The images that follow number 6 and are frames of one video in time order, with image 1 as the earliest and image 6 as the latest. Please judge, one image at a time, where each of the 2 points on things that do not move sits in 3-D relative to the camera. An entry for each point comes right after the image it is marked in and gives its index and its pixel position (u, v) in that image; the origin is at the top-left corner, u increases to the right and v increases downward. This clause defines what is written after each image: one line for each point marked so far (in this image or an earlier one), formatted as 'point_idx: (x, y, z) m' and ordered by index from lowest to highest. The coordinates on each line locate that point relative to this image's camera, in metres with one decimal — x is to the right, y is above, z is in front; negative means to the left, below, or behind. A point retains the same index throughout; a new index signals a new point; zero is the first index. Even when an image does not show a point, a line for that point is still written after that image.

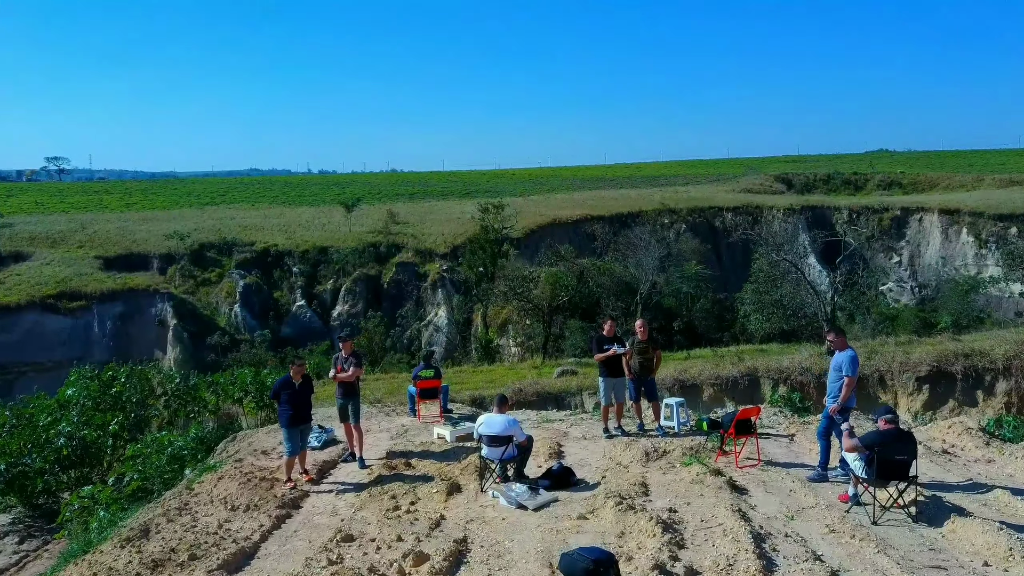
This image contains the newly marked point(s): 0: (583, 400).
0: (+1.3, -2.2, +14.5) m
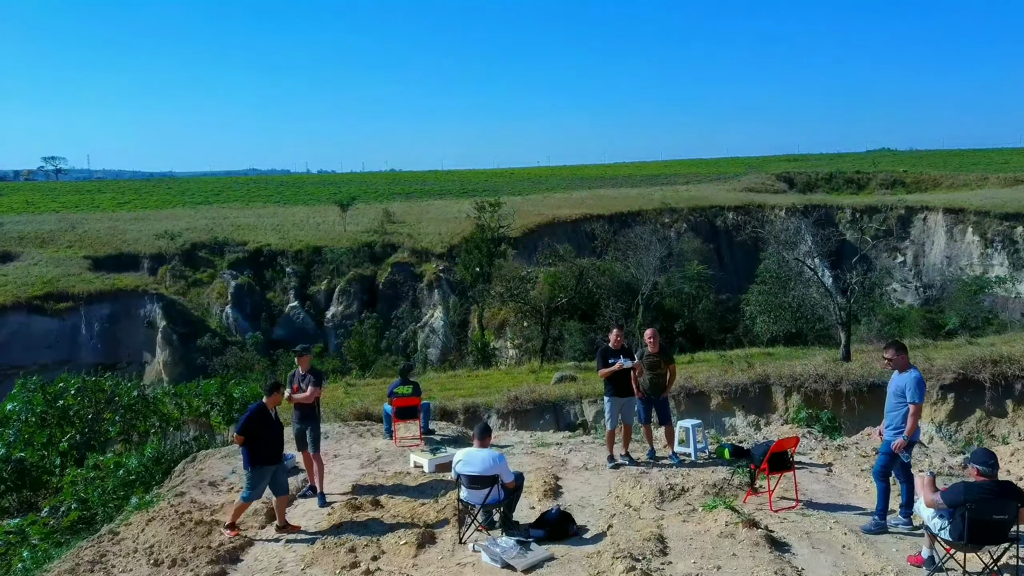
0: (+1.3, -2.2, +13.7) m
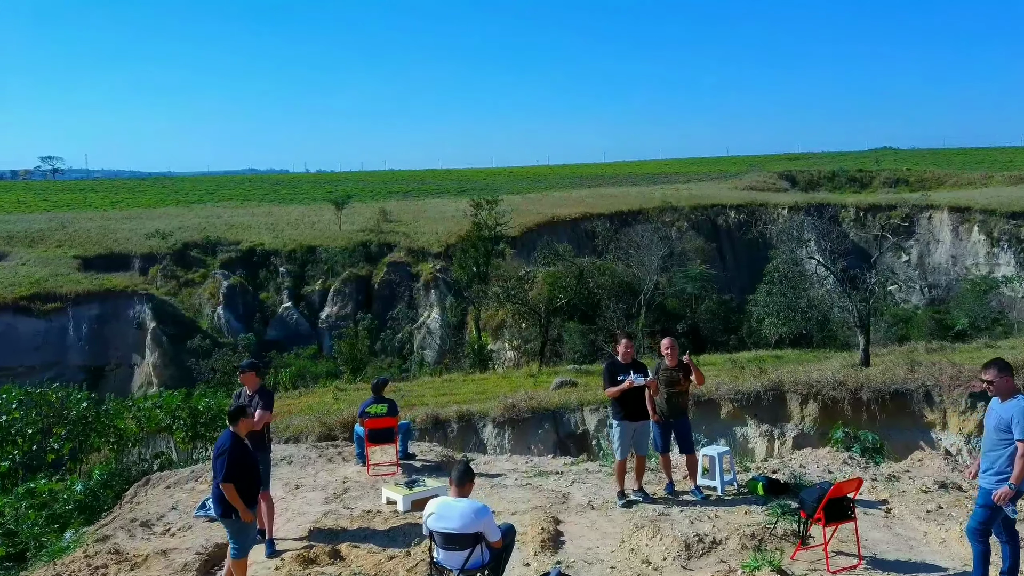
0: (+1.2, -2.2, +13.0) m
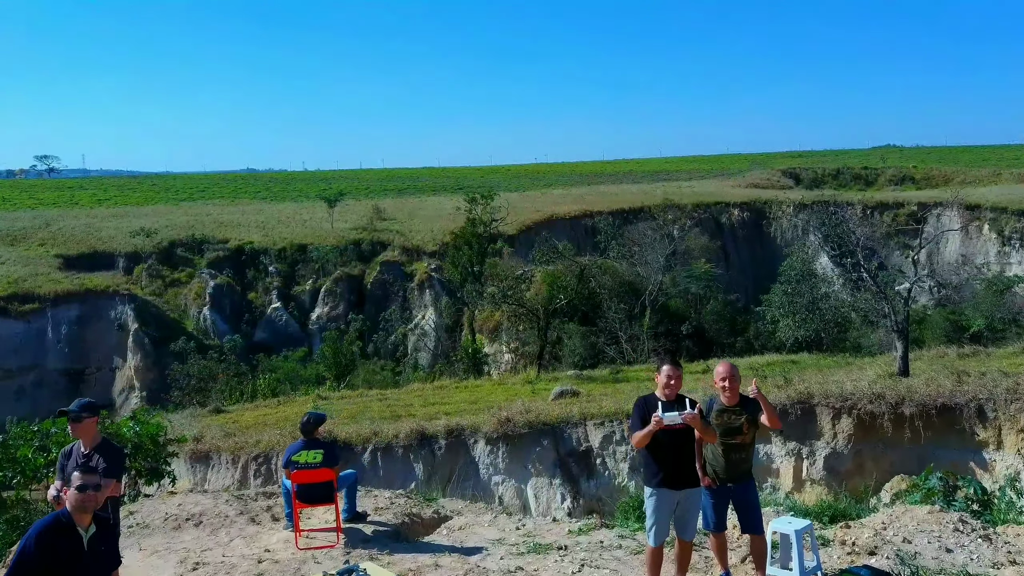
0: (+1.1, -2.2, +11.8) m
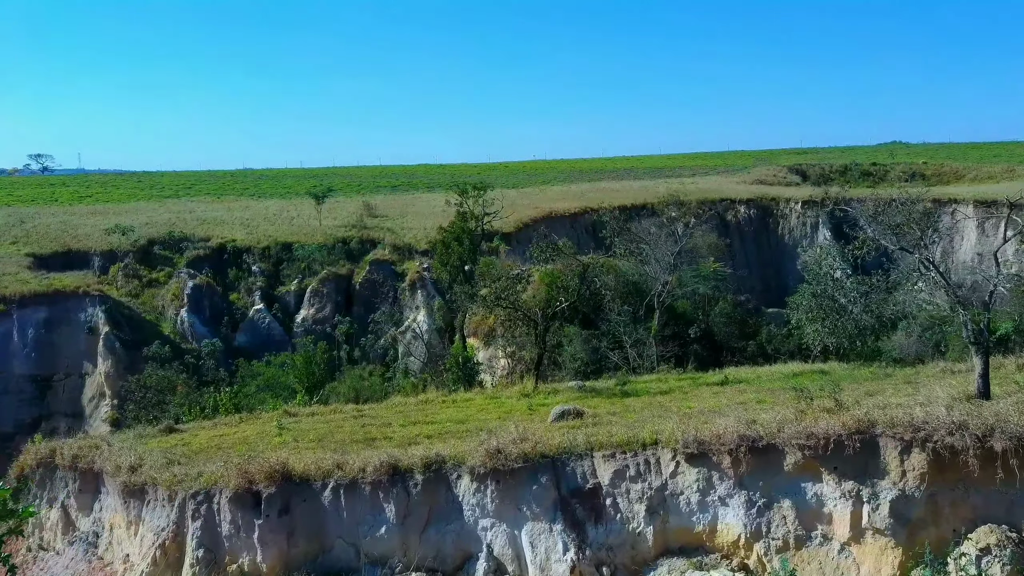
0: (+1.0, -2.2, +10.1) m
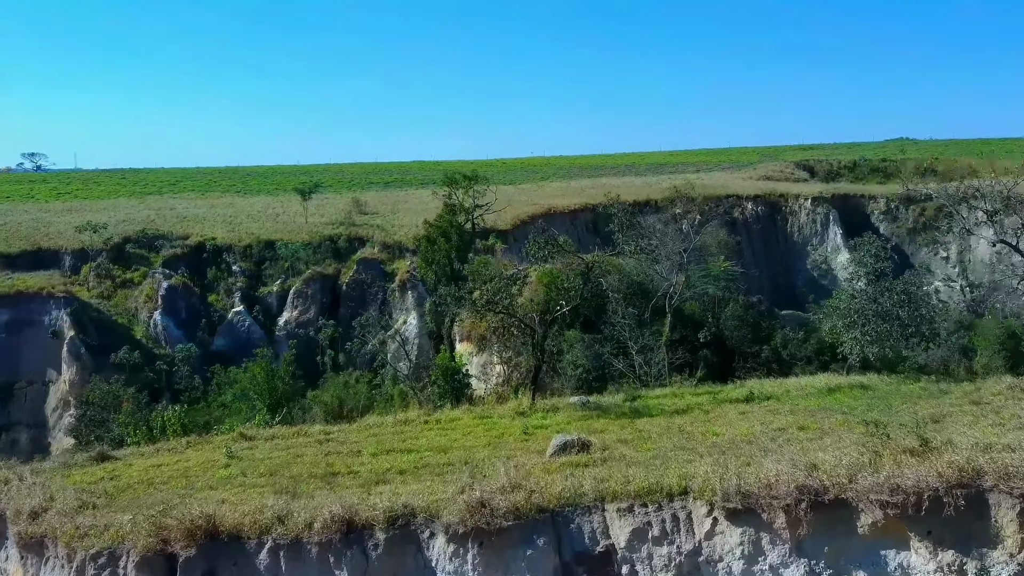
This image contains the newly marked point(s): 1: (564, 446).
0: (+0.9, -2.2, +8.2) m
1: (+0.7, -1.9, +9.8) m
